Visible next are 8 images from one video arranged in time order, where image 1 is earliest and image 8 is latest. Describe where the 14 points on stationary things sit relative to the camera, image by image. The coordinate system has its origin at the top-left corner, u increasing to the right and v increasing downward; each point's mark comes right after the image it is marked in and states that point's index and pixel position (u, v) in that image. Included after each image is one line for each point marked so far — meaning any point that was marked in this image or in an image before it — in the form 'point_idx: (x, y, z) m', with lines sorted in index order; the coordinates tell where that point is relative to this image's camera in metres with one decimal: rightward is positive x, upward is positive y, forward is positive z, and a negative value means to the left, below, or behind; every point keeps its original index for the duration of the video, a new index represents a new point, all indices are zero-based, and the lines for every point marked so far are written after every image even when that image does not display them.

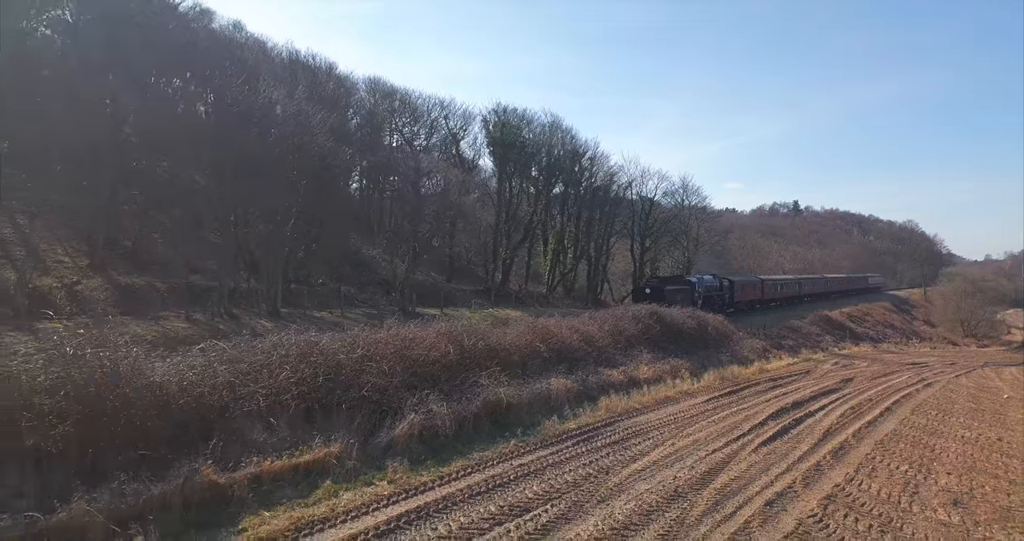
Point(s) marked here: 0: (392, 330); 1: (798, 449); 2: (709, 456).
0: (-1.6, -0.8, +11.6) m
1: (+3.9, -2.4, +11.4) m
2: (+2.5, -2.3, +10.5) m
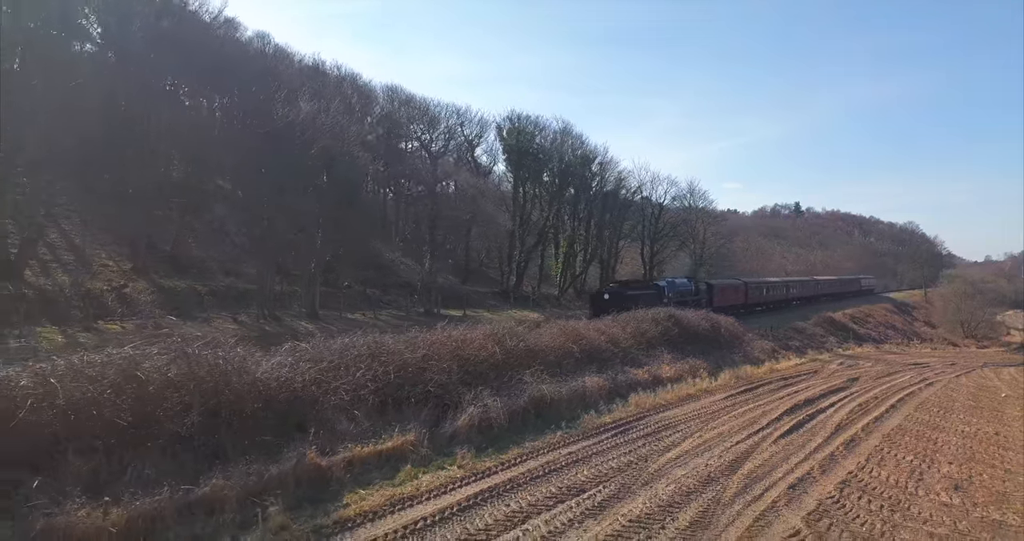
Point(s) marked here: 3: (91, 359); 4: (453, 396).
0: (-1.0, -1.0, +12.7) m
1: (+4.5, -2.5, +12.5) m
2: (+3.1, -2.4, +11.6) m
3: (-3.9, -0.8, +7.9) m
4: (-0.7, -1.7, +11.2) m
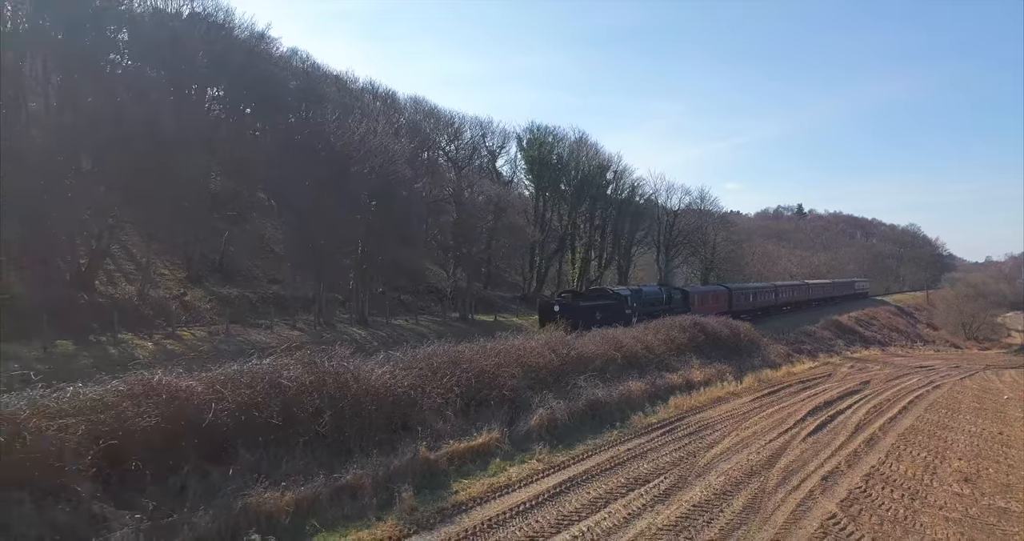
0: (-0.1, -1.2, +14.2) m
1: (+5.4, -2.8, +14.0) m
2: (+4.0, -2.7, +13.1) m
3: (-3.0, -1.1, +9.4) m
4: (+0.2, -1.9, +12.7) m
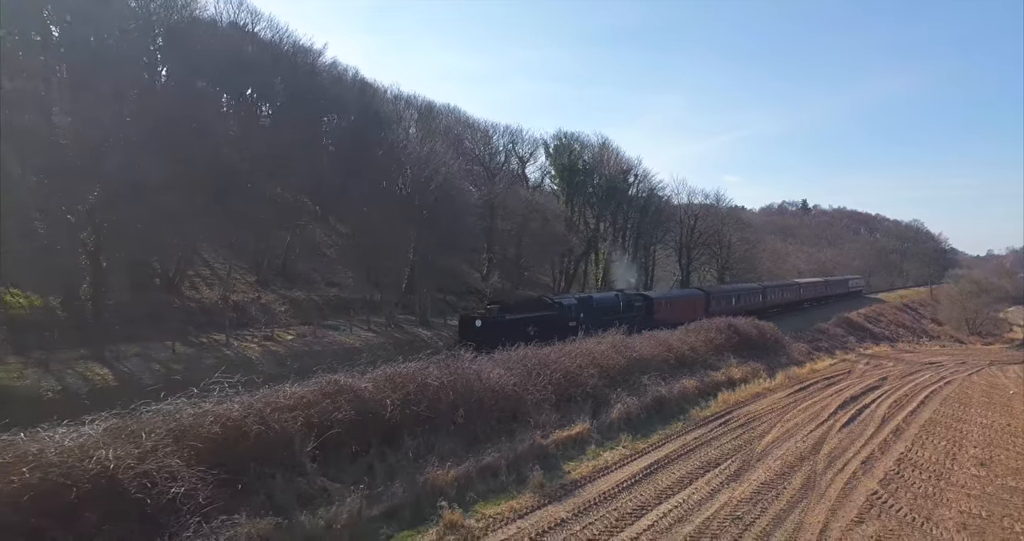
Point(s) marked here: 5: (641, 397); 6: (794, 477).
0: (+1.3, -1.5, +16.3) m
1: (+6.8, -3.1, +16.1) m
2: (+5.4, -2.9, +15.2) m
3: (-1.6, -1.4, +11.5) m
4: (+1.6, -2.2, +14.7) m
5: (+2.4, -2.3, +15.3) m
6: (+4.1, -3.0, +12.2) m
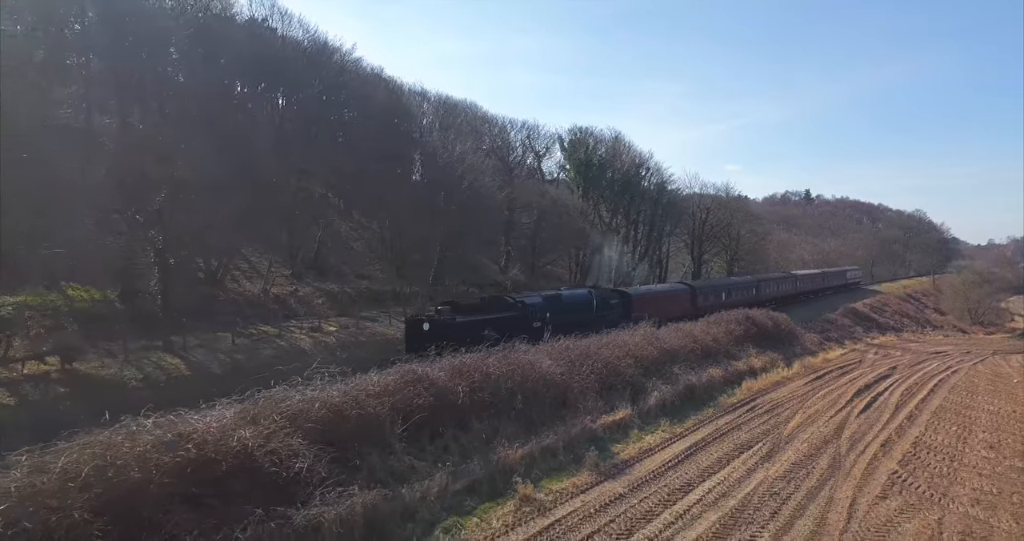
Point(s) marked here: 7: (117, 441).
0: (+2.2, -1.4, +17.4) m
1: (+7.7, -3.0, +17.3) m
2: (+6.2, -2.9, +16.3) m
3: (-0.8, -1.4, +12.6) m
4: (+2.4, -2.1, +15.9) m
5: (+3.2, -2.3, +16.5) m
6: (+4.9, -3.0, +13.3) m
7: (-3.6, -1.5, +7.6) m
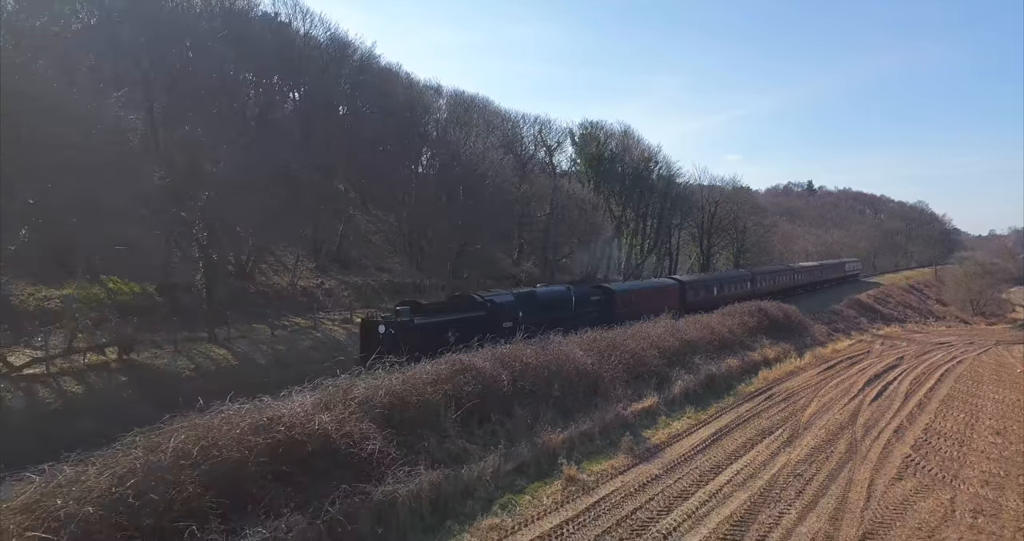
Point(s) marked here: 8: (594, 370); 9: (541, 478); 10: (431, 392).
0: (+2.8, -1.3, +18.3) m
1: (+8.3, -2.9, +18.1) m
2: (+6.8, -2.8, +17.2) m
3: (-0.2, -1.3, +13.4) m
4: (+3.0, -2.0, +16.7) m
5: (+3.8, -2.2, +17.3) m
6: (+5.5, -2.9, +14.2) m
7: (-3.0, -1.5, +8.4) m
8: (+1.5, -1.8, +14.8) m
9: (+0.4, -2.7, +10.9) m
10: (-1.1, -1.6, +11.1) m
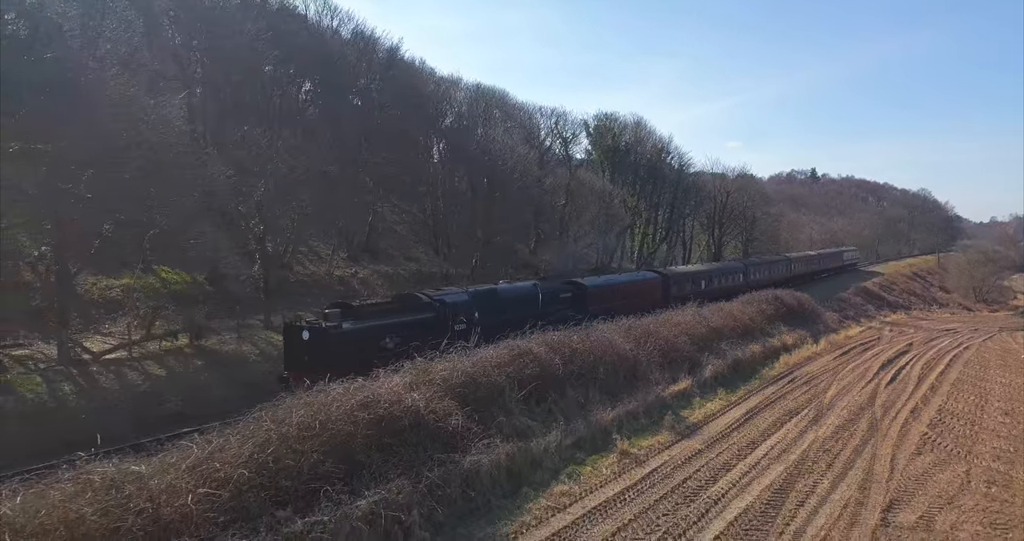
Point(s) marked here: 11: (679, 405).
0: (+3.6, -1.1, +19.4) m
1: (+9.1, -2.7, +19.3) m
2: (+7.7, -2.6, +18.3) m
3: (+0.7, -1.2, +14.6) m
4: (+3.9, -1.9, +17.9) m
5: (+4.6, -2.0, +18.5) m
6: (+6.4, -2.8, +15.3) m
7: (-2.1, -1.5, +9.6) m
8: (+2.3, -1.6, +16.0) m
9: (+1.2, -2.6, +12.1) m
10: (-0.2, -1.5, +12.3) m
11: (+3.0, -2.4, +15.1) m
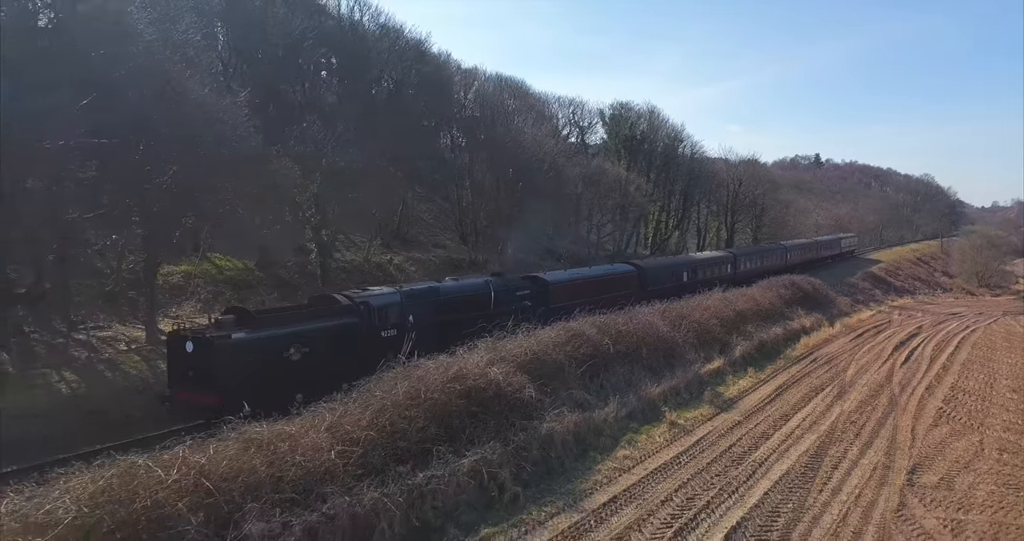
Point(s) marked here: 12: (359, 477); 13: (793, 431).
0: (+4.6, -0.8, +20.7) m
1: (+10.1, -2.4, +20.6) m
2: (+8.7, -2.3, +19.7) m
3: (+1.6, -1.0, +15.9) m
4: (+4.8, -1.6, +19.2) m
5: (+5.6, -1.7, +19.8) m
6: (+7.4, -2.5, +16.7) m
7: (-1.2, -1.4, +10.9) m
8: (+3.3, -1.4, +17.3) m
9: (+2.2, -2.4, +13.4) m
10: (+0.7, -1.4, +13.6) m
11: (+4.0, -2.2, +16.4) m
12: (-1.6, -2.2, +8.8) m
13: (+4.6, -2.7, +13.8) m
